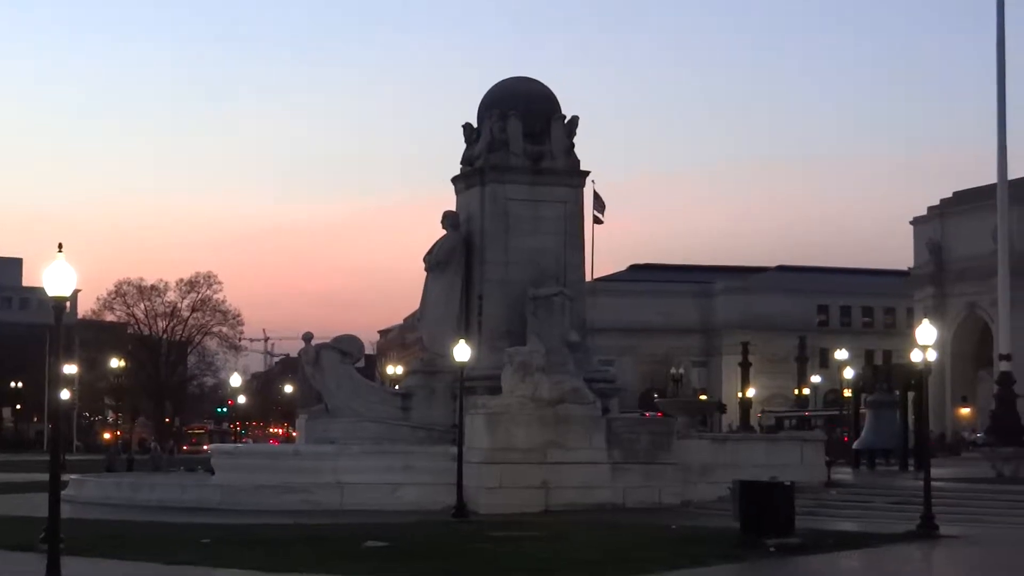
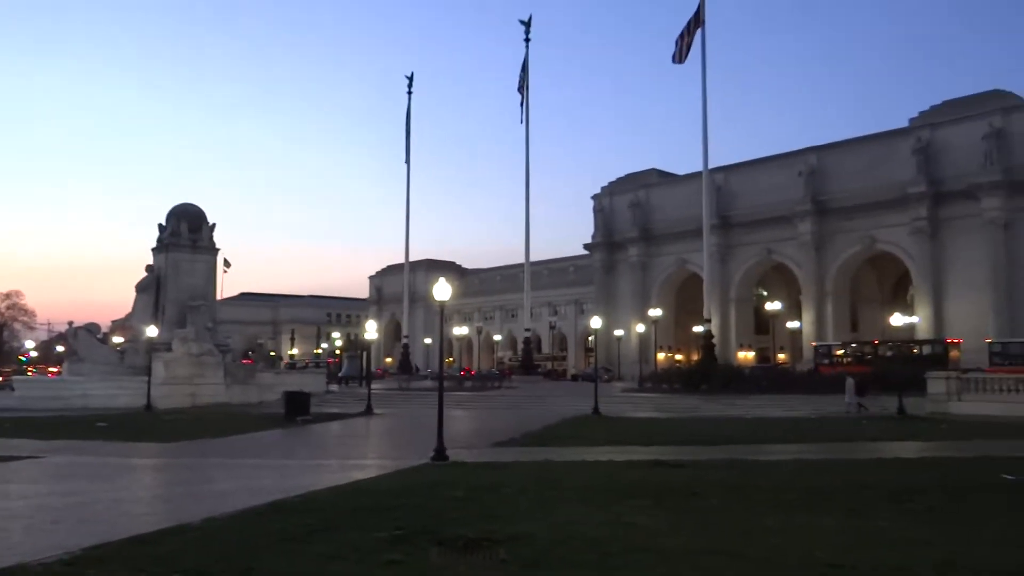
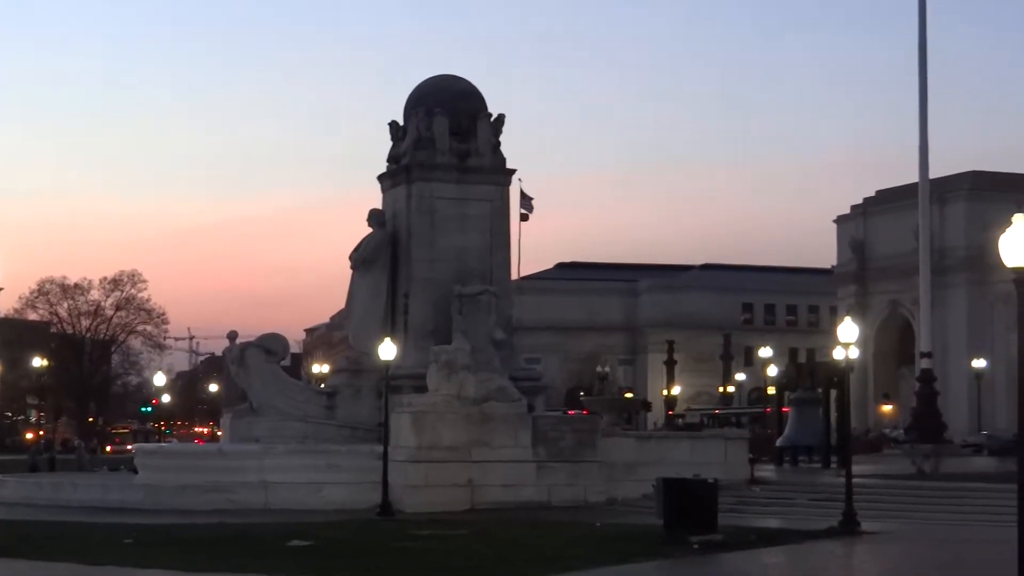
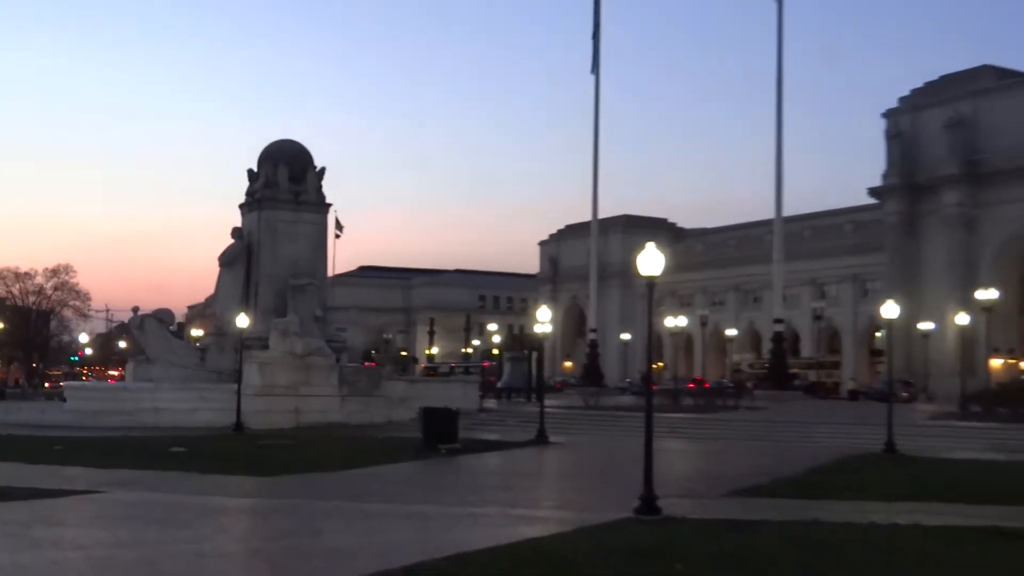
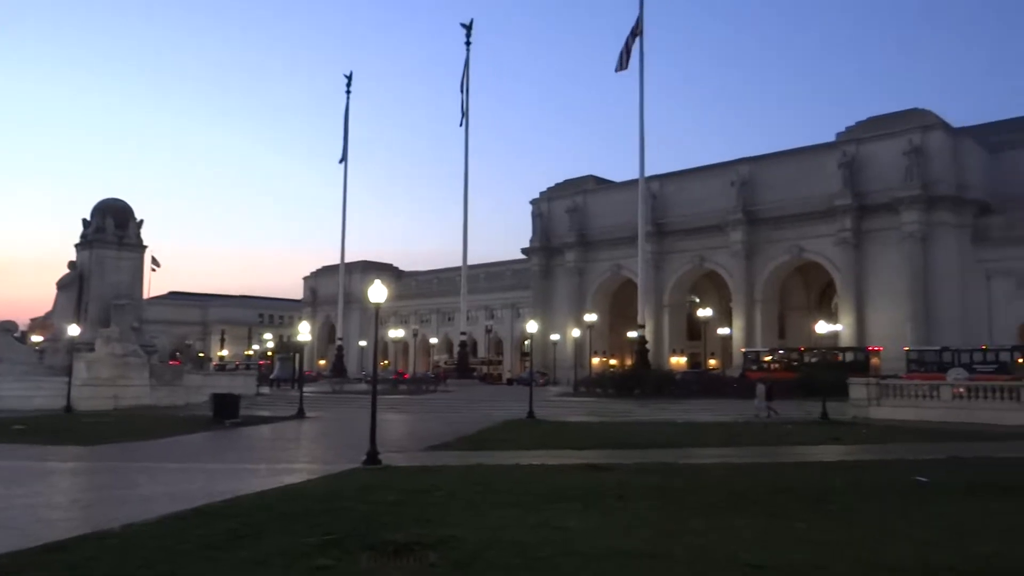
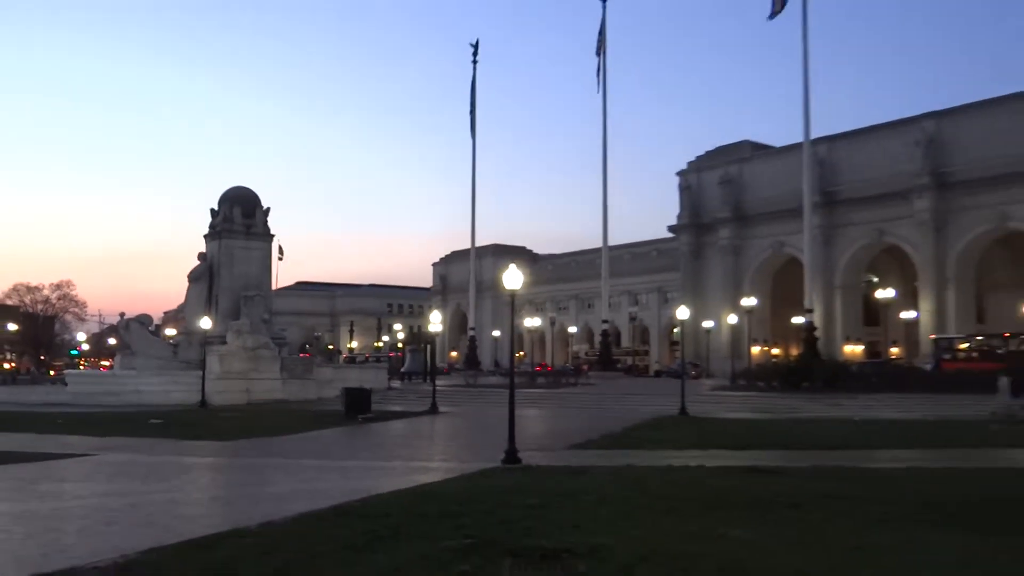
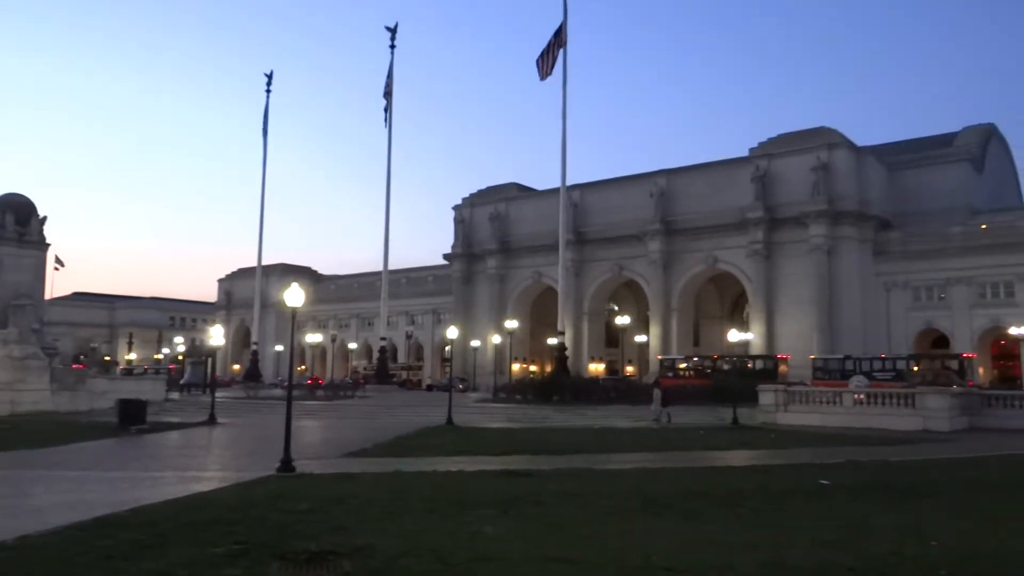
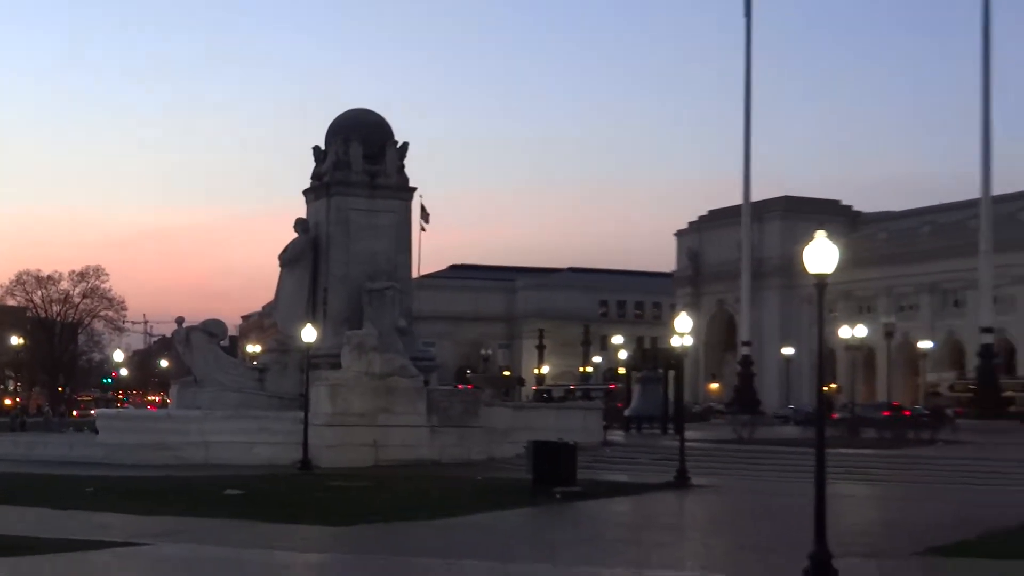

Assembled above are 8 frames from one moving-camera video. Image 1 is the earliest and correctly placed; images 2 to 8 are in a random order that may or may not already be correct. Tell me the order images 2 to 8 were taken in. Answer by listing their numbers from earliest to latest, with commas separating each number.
3, 8, 4, 6, 2, 5, 7
